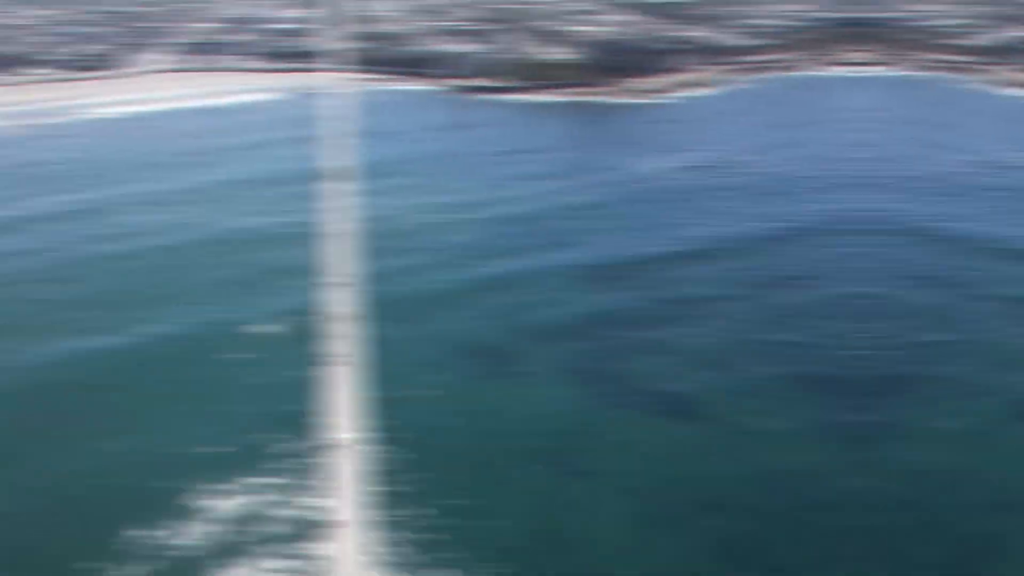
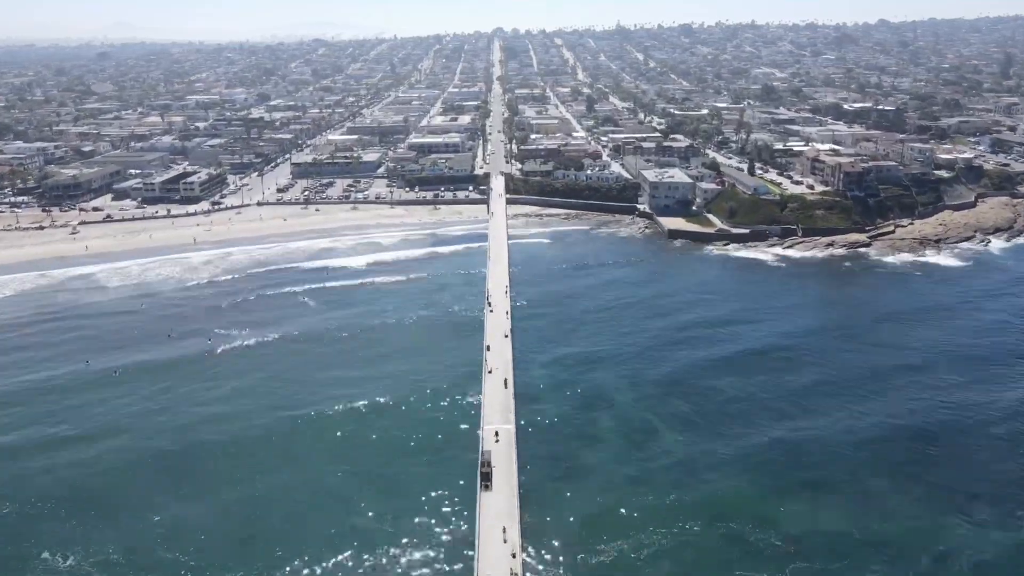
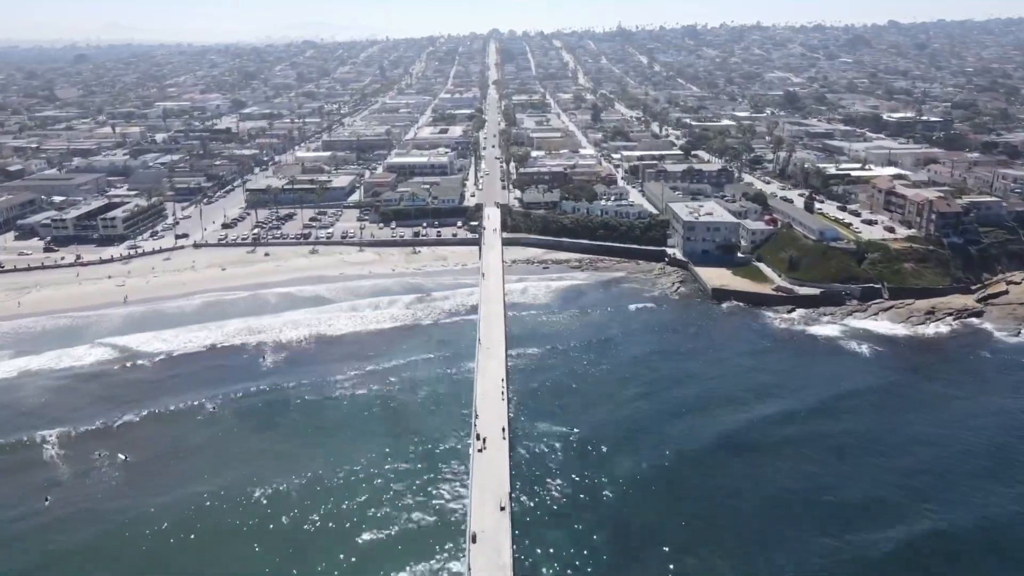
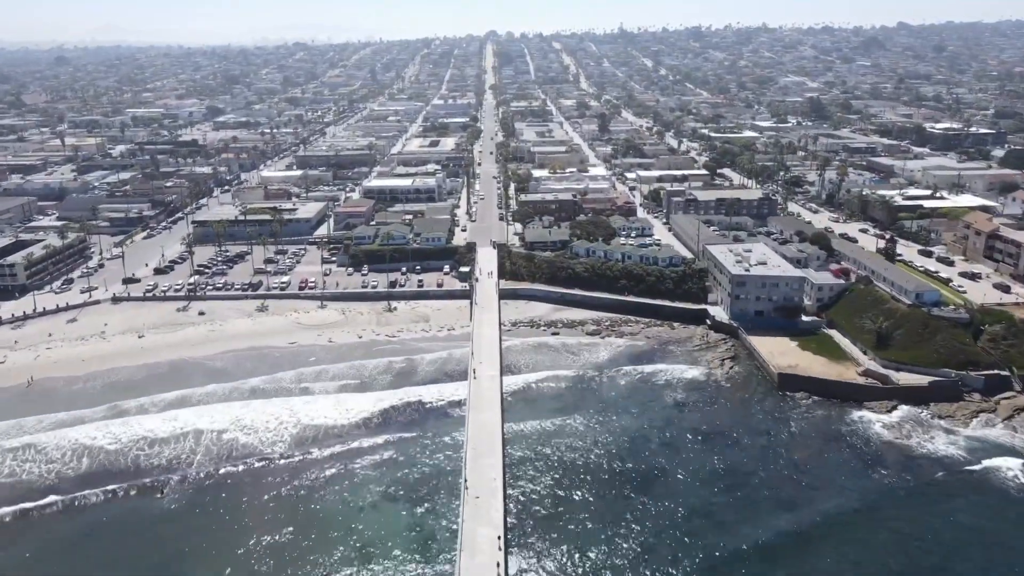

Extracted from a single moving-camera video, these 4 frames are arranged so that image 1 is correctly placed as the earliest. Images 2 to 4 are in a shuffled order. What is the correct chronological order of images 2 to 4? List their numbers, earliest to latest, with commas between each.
2, 3, 4
